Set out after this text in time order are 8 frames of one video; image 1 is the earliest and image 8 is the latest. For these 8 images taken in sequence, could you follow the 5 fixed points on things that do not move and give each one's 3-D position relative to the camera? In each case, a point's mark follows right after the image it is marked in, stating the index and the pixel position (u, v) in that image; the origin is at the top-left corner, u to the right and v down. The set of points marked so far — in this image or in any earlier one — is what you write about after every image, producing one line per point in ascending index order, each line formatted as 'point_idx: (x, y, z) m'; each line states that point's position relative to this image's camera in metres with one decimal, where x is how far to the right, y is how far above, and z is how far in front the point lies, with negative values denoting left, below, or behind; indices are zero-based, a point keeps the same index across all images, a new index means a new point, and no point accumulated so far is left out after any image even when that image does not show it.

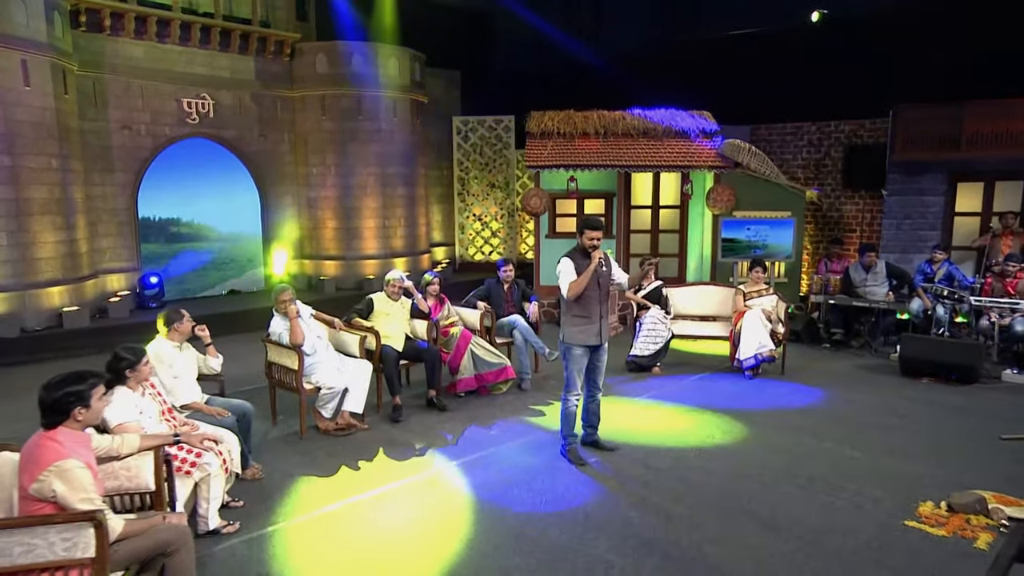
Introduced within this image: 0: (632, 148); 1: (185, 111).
0: (+1.4, +1.7, +11.9) m
1: (-3.4, +1.9, +10.6) m
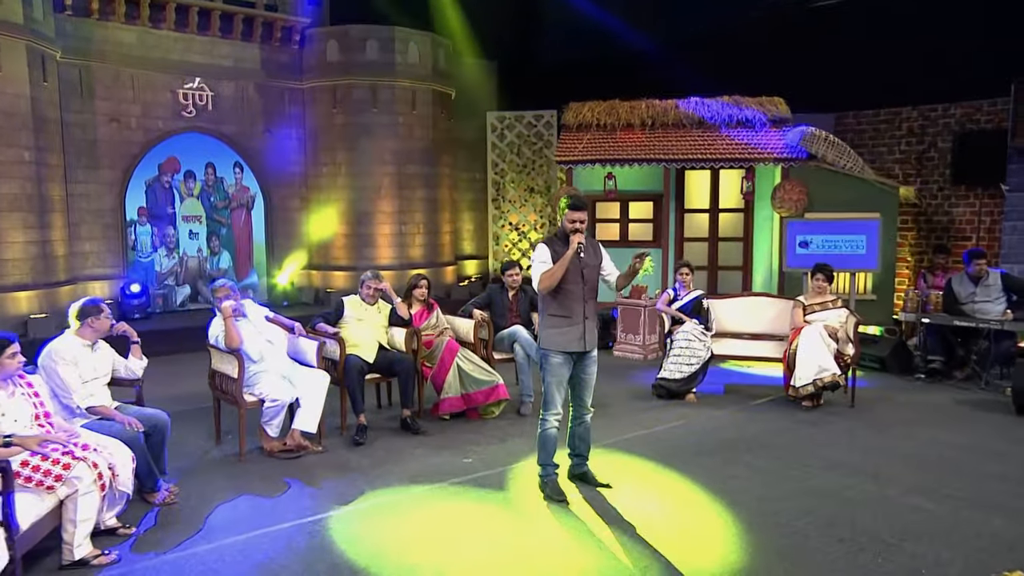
0: (+1.7, +1.5, +10.1) m
1: (-3.2, +1.8, +9.7) m
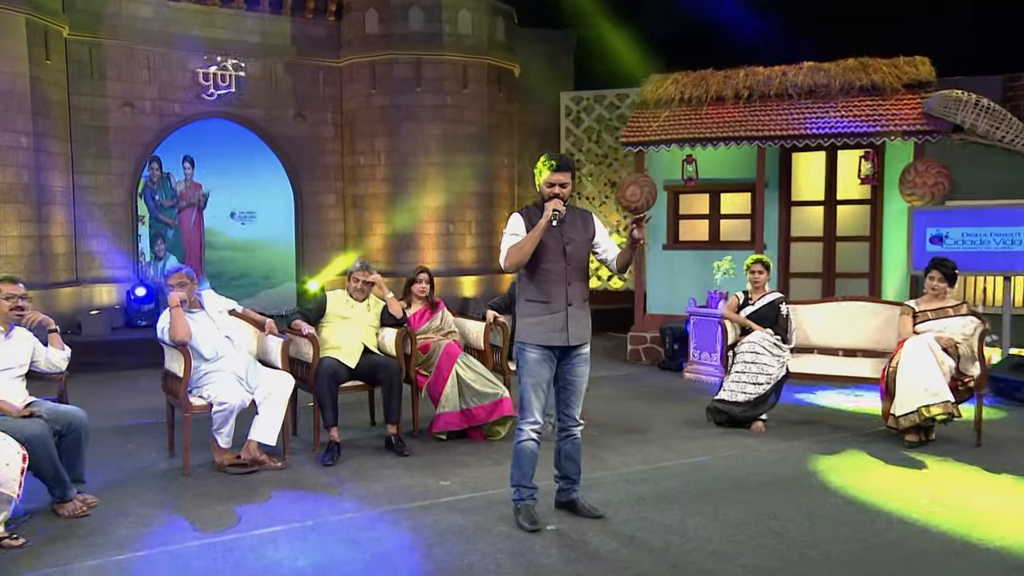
0: (+2.2, +1.4, +8.1) m
1: (-2.7, +1.8, +8.7) m
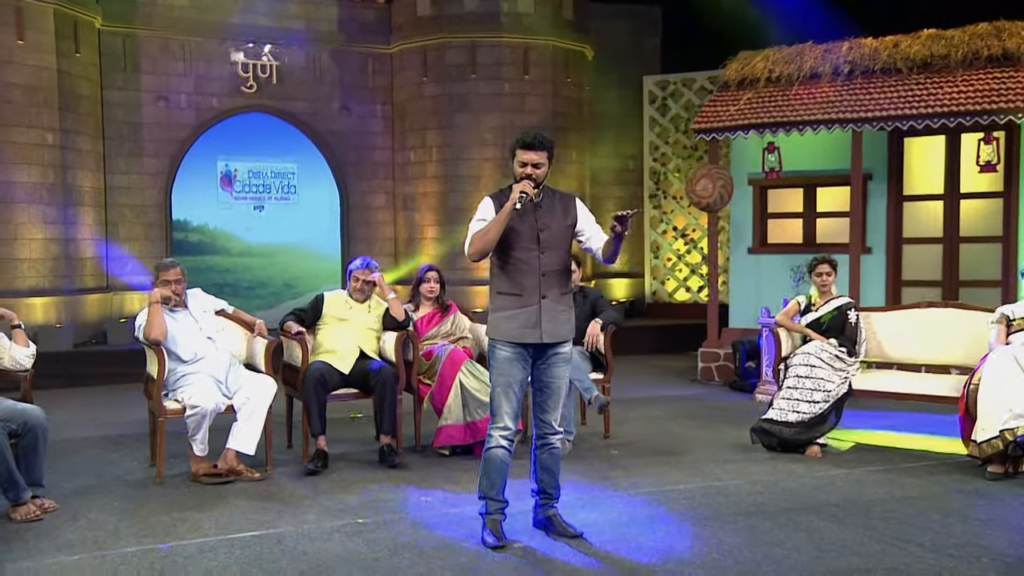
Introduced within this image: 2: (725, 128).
0: (+2.6, +1.3, +6.8) m
1: (-2.2, +1.7, +8.1) m
2: (+1.5, +1.1, +7.1) m
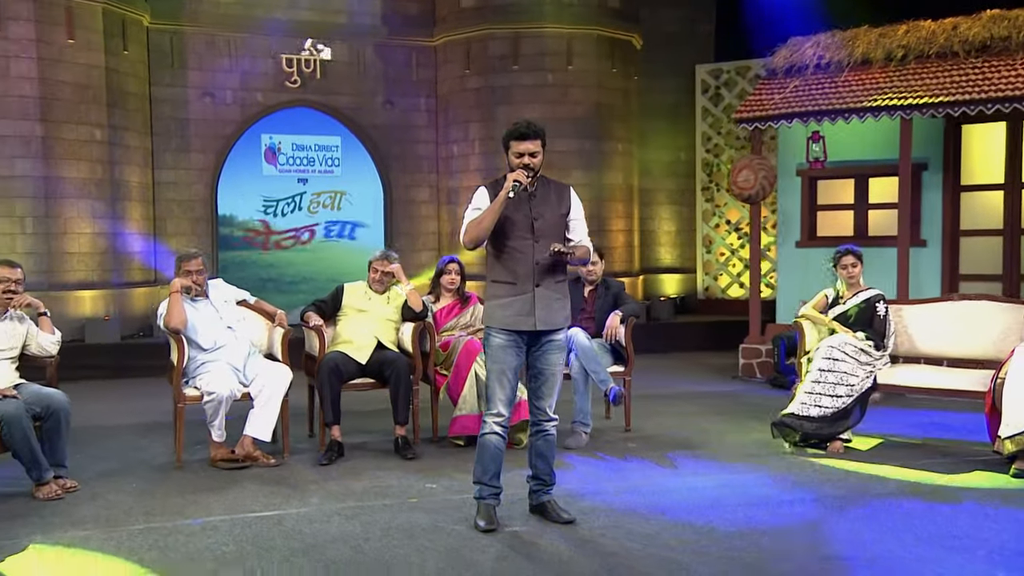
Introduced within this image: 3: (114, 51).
0: (+2.8, +1.4, +6.5) m
1: (-1.9, +1.8, +8.1) m
2: (+1.8, +1.2, +6.9) m
3: (-2.9, +1.8, +7.4) m
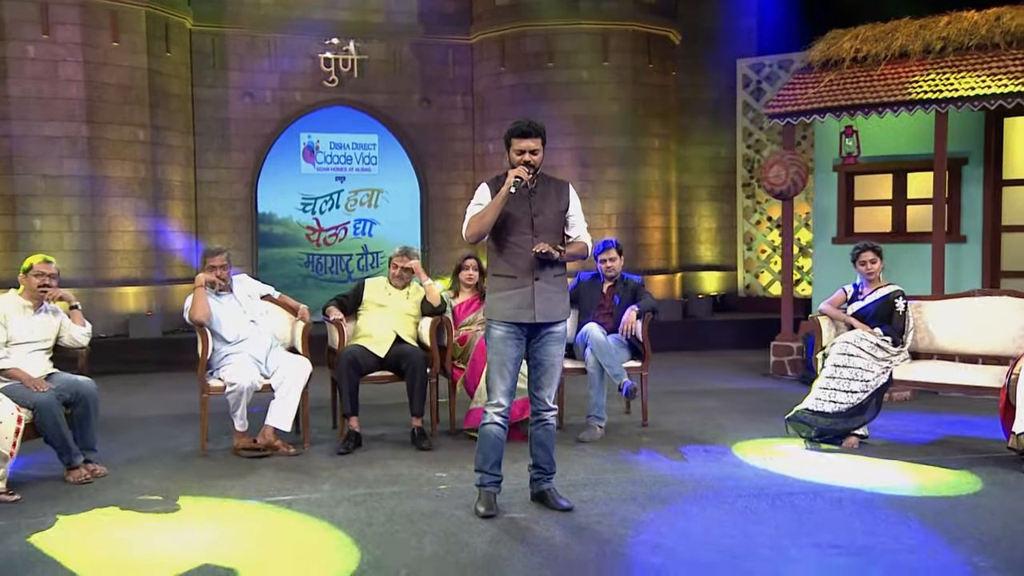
0: (+3.0, +1.4, +6.3) m
1: (-1.6, +1.8, +8.3) m
2: (+2.0, +1.2, +6.8) m
3: (-2.7, +1.8, +7.6) m
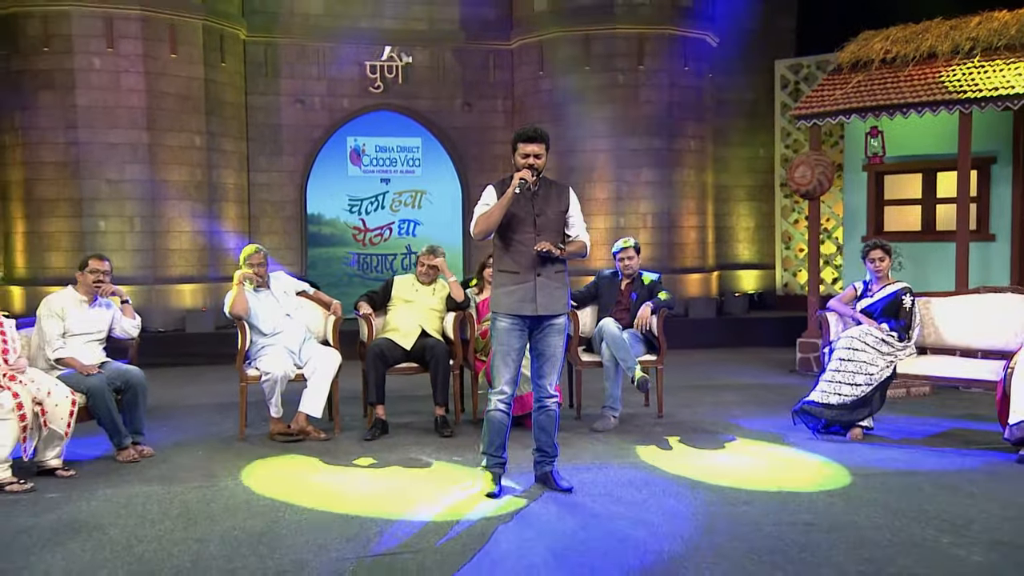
0: (+3.2, +1.4, +6.4) m
1: (-1.2, +1.8, +8.6) m
2: (+2.2, +1.2, +6.9) m
3: (-2.4, +1.8, +8.0) m
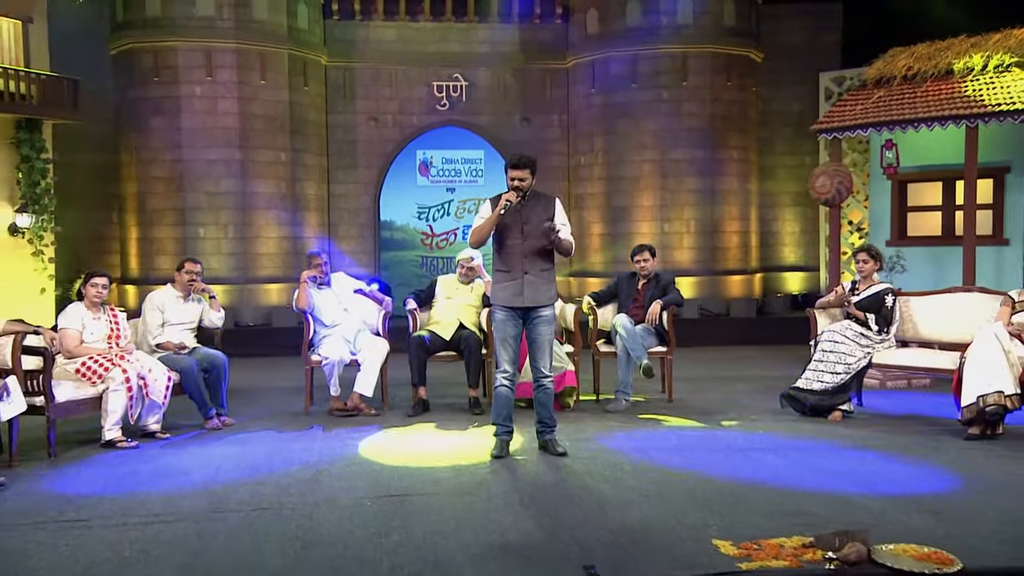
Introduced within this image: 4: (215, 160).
0: (+3.4, +1.4, +6.8) m
1: (-0.7, +1.8, +9.5) m
2: (+2.5, +1.2, +7.4) m
3: (-1.9, +1.8, +9.0) m
4: (-2.6, +1.1, +8.6) m
